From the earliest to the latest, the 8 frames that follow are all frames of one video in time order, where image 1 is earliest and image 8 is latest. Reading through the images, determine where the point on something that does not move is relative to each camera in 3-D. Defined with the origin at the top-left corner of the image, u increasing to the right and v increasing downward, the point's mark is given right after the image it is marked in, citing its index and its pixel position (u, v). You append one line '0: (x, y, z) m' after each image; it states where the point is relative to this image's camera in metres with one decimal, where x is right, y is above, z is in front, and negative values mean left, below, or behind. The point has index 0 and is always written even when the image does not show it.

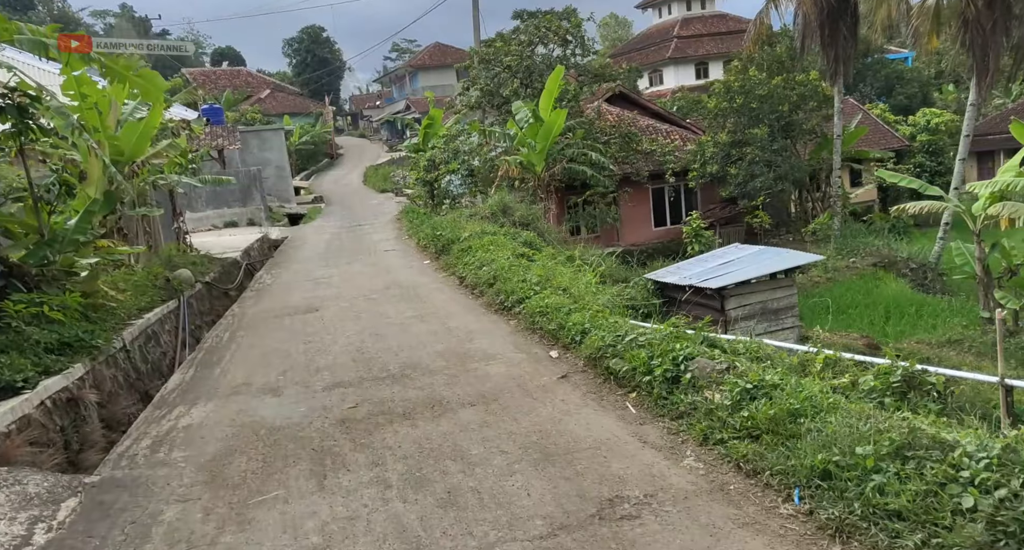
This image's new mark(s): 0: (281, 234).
0: (-6.0, +1.1, +19.9) m
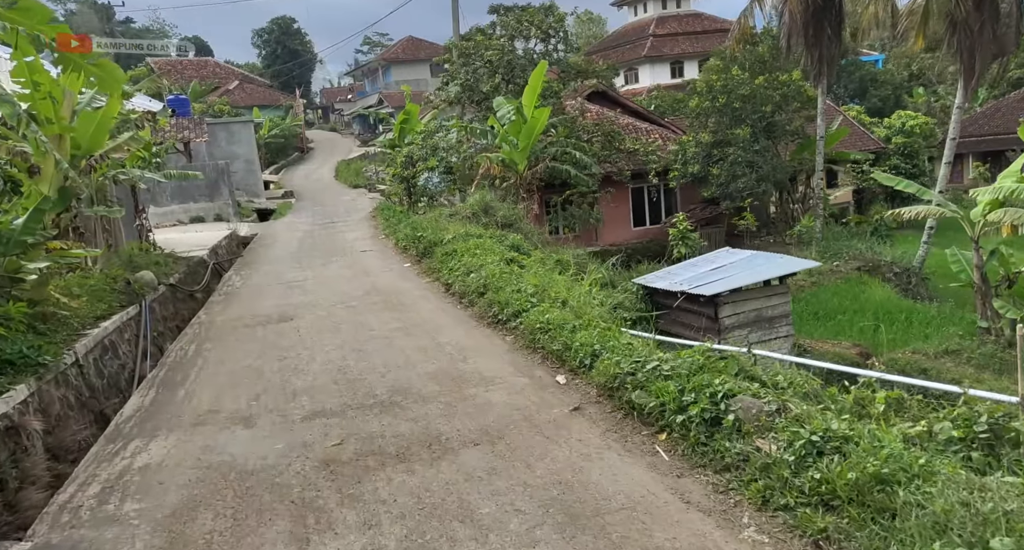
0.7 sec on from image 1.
0: (-6.6, +1.1, +19.2) m
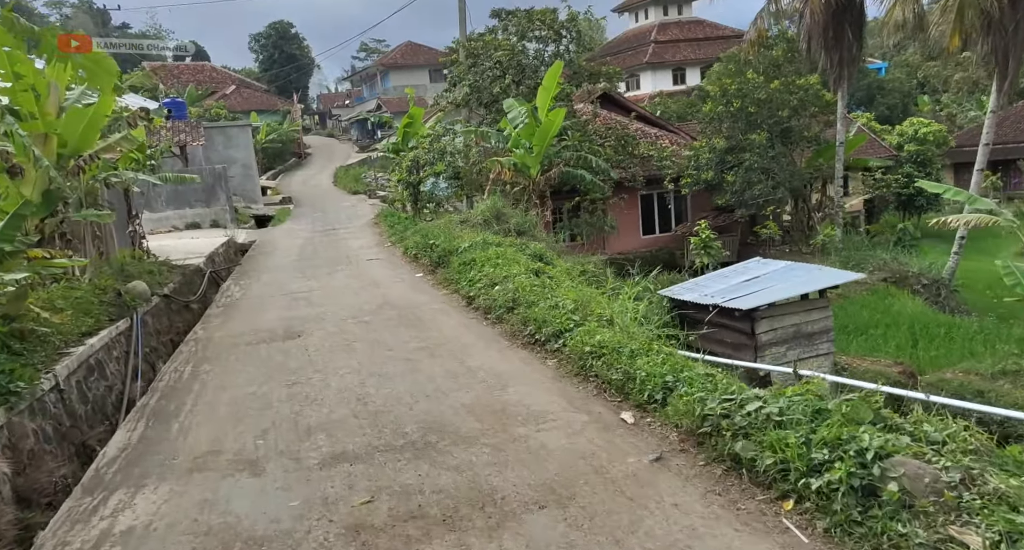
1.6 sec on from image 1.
0: (-6.4, +0.9, +18.6) m
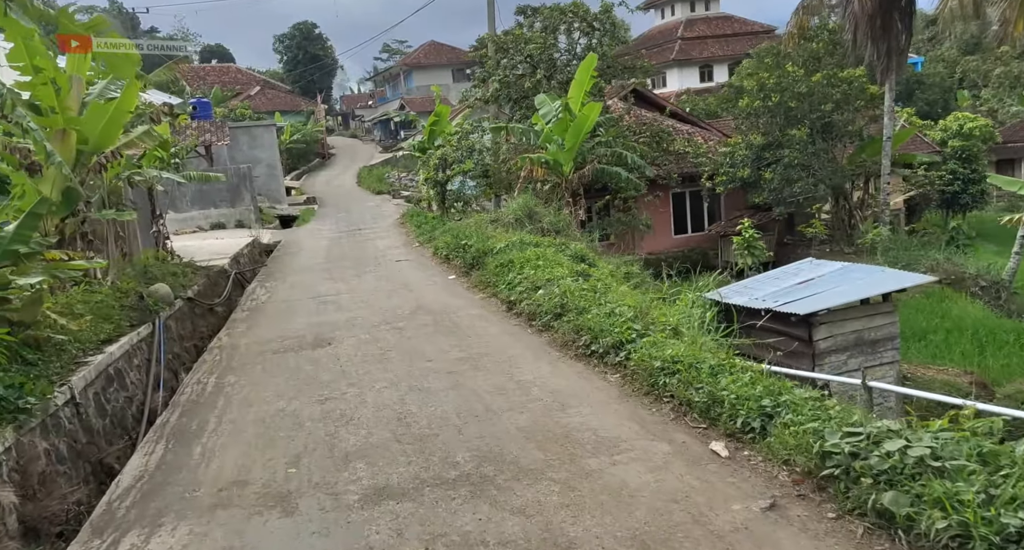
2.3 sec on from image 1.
0: (-5.7, +0.9, +18.3) m
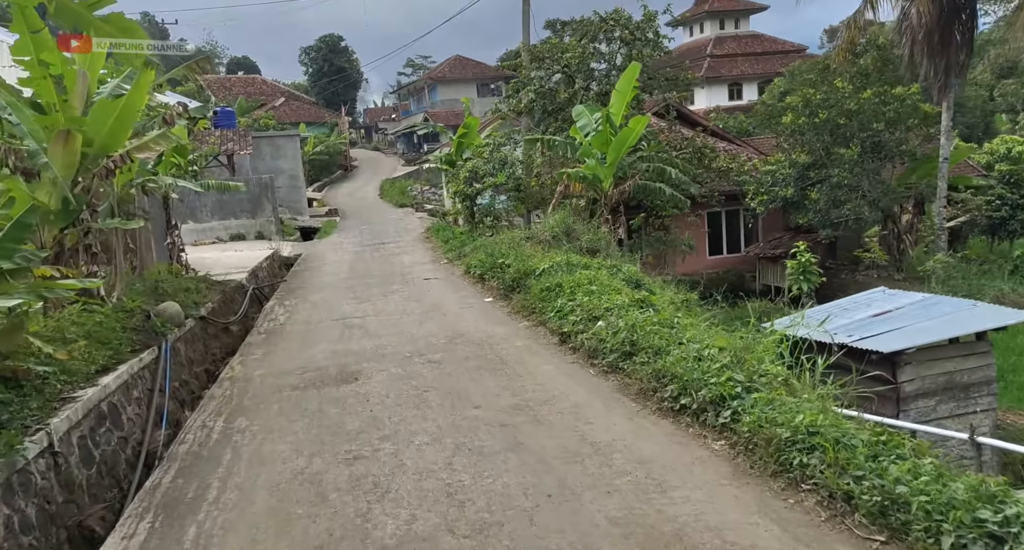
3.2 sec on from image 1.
0: (-5.0, +0.6, +17.6) m
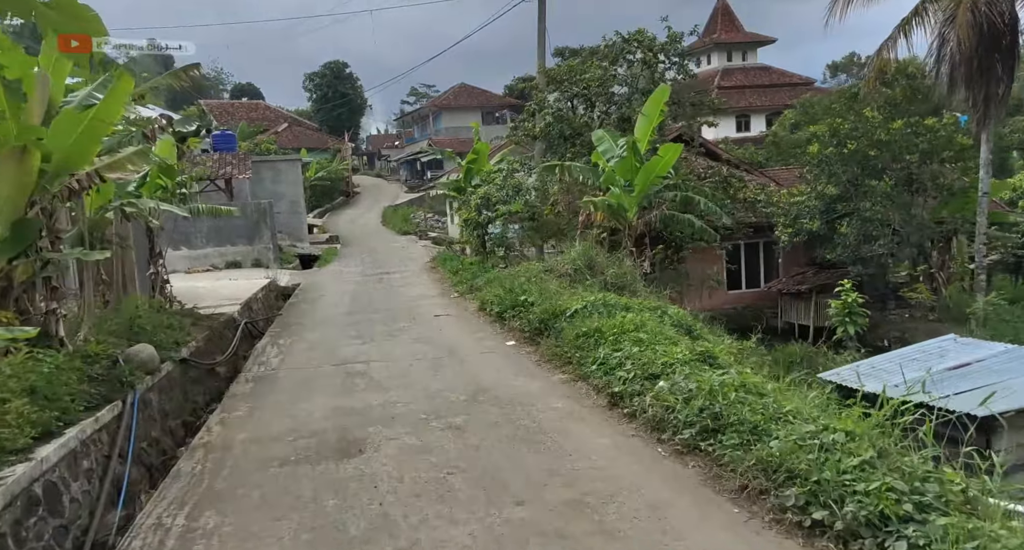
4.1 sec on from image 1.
0: (-4.8, -0.1, +16.6) m
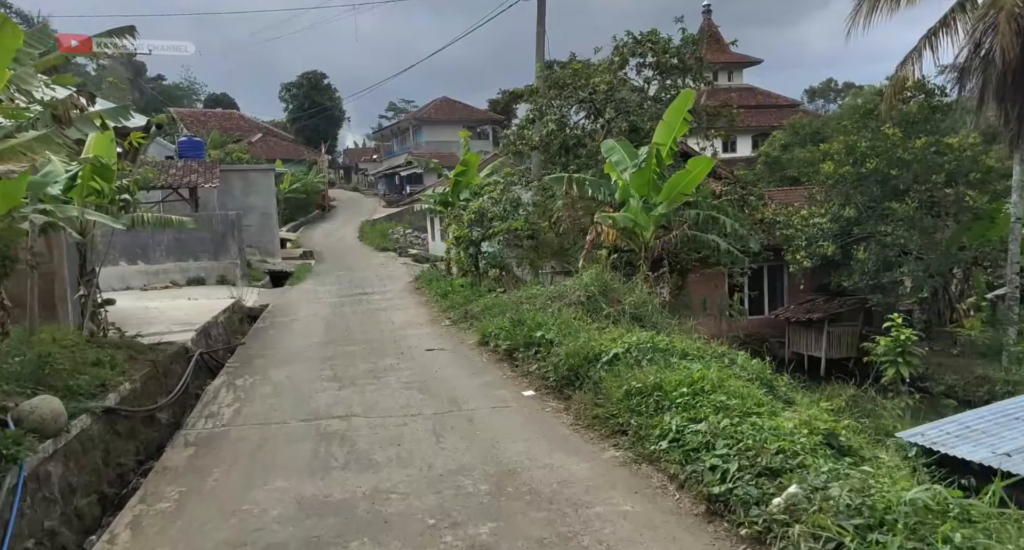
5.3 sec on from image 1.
0: (-4.9, -0.5, +15.0) m
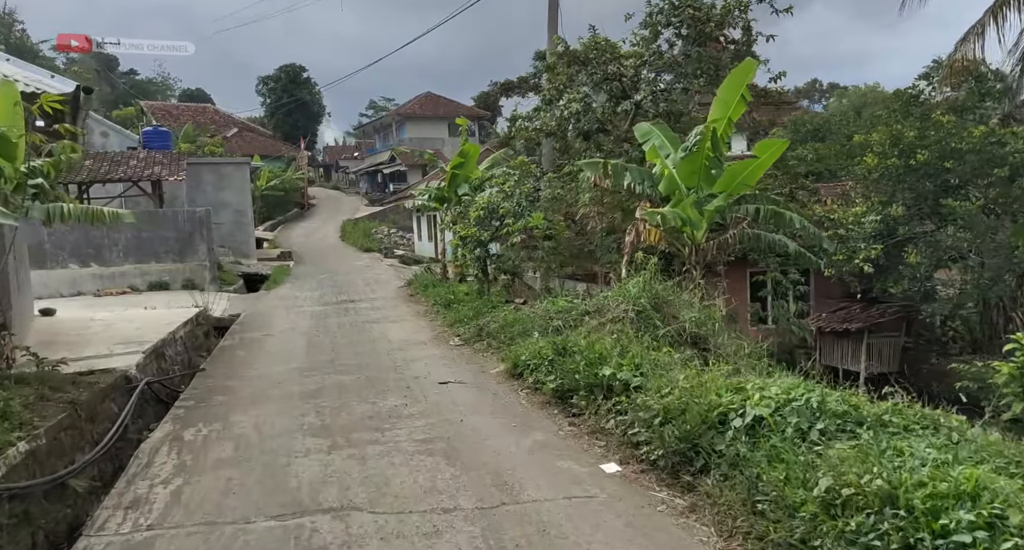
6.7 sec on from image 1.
0: (-4.8, -0.6, +13.0) m
